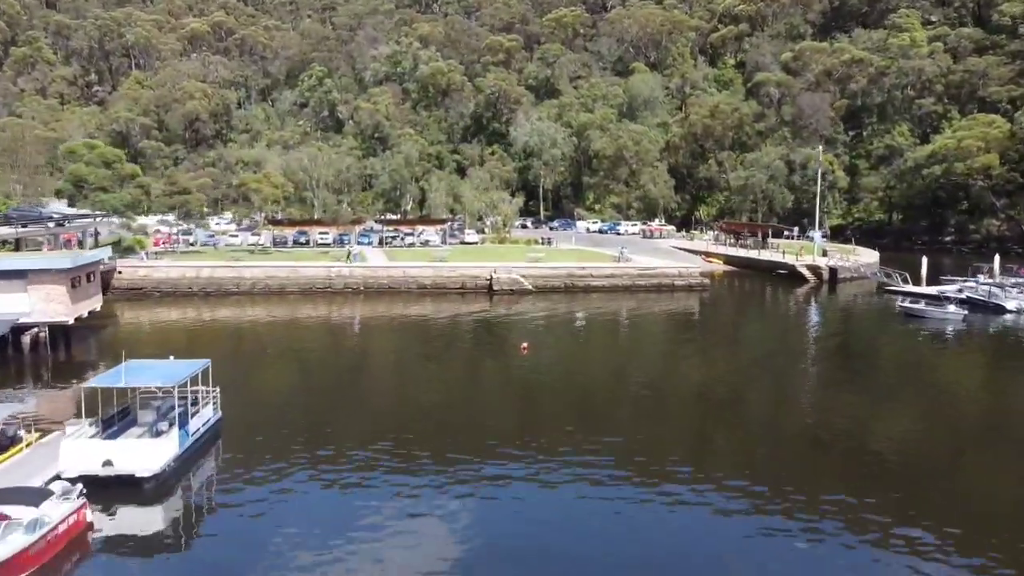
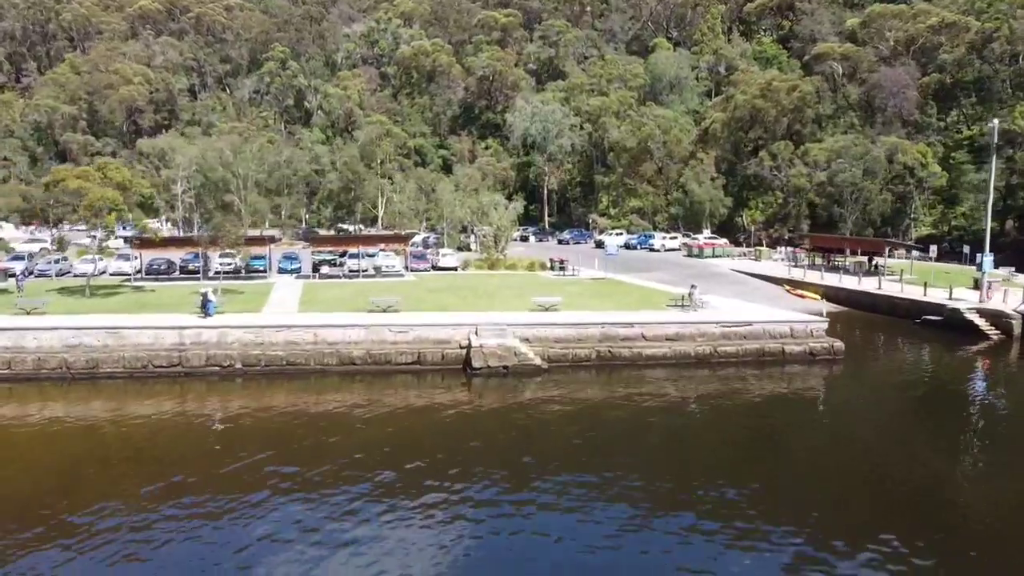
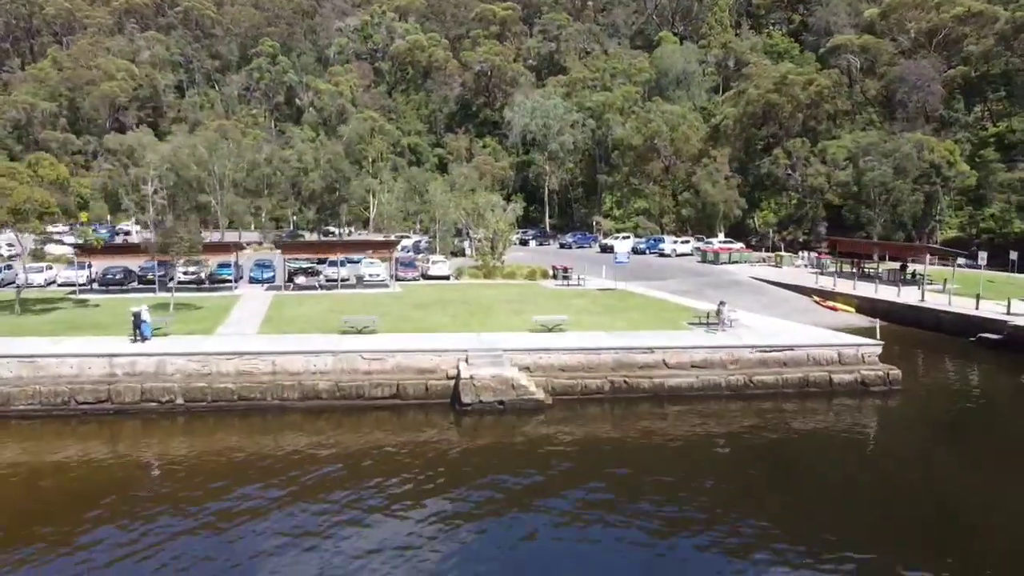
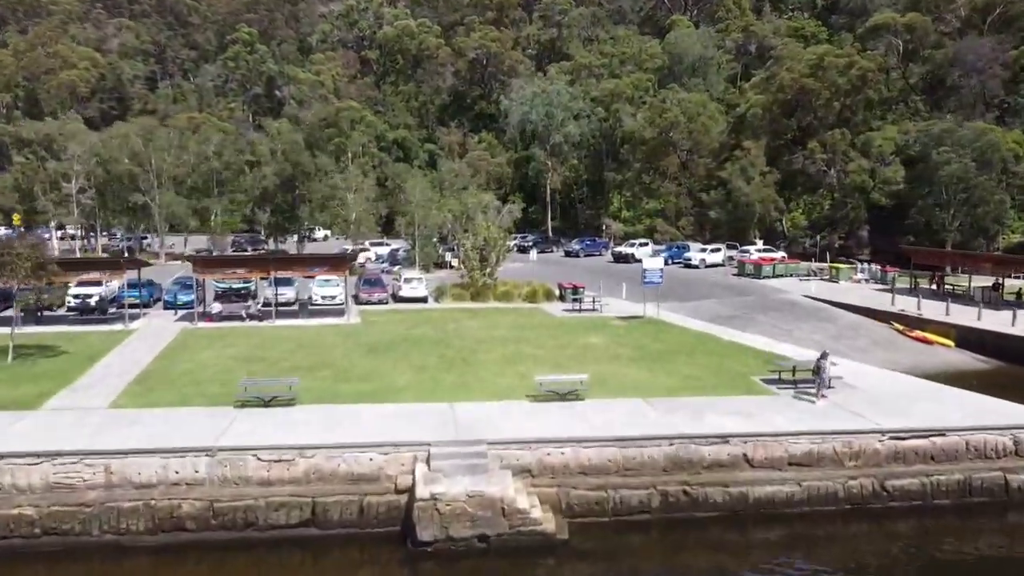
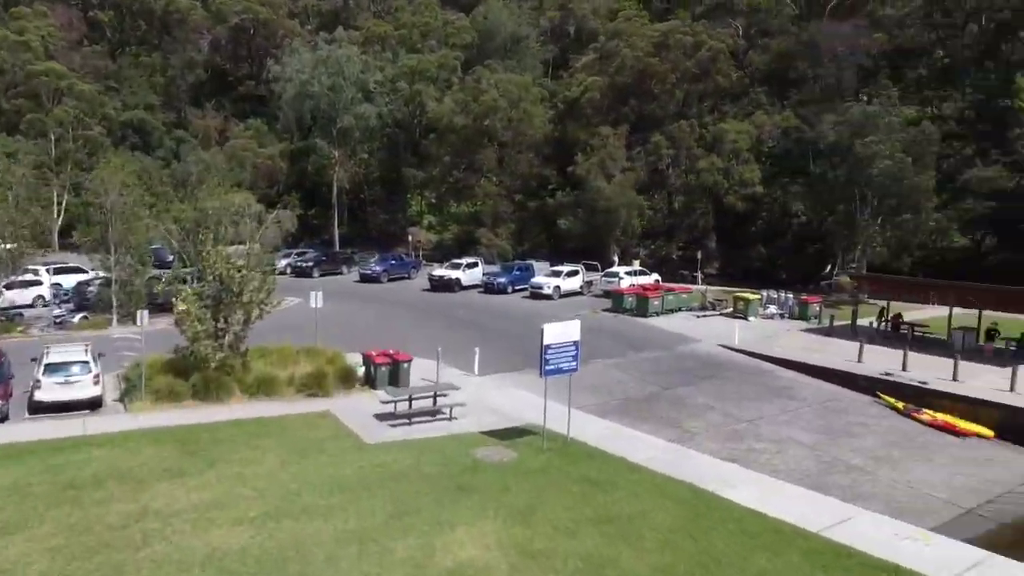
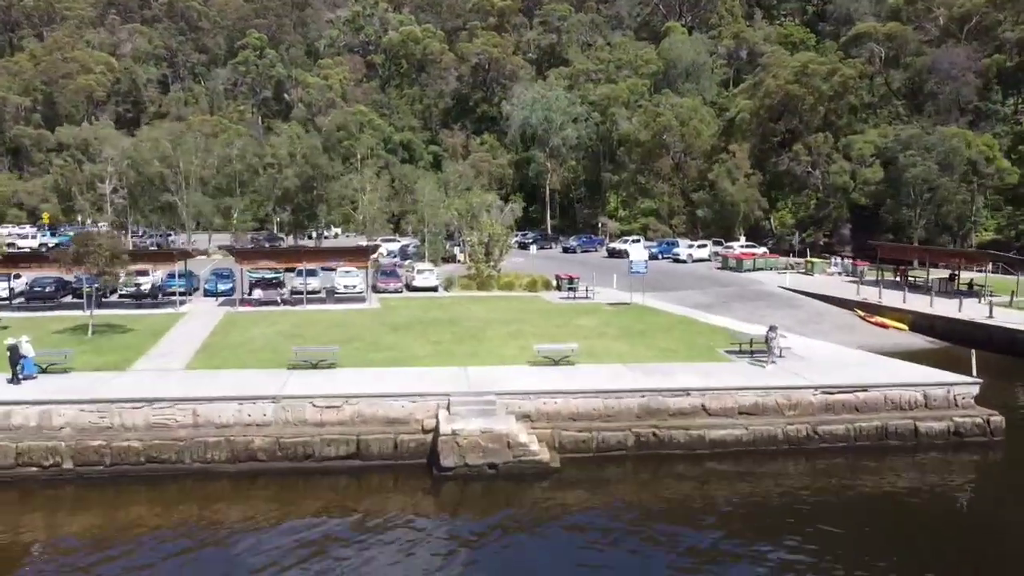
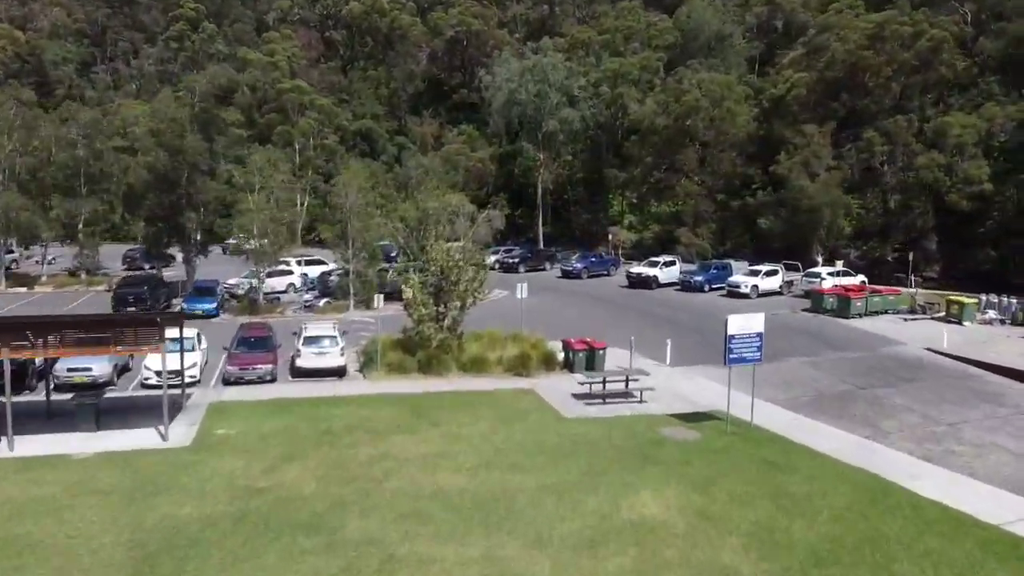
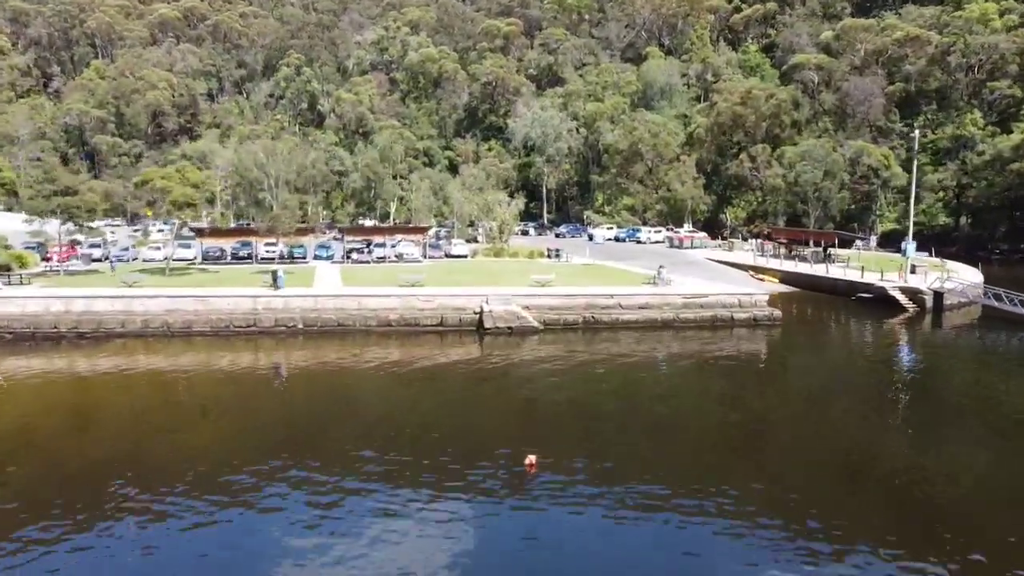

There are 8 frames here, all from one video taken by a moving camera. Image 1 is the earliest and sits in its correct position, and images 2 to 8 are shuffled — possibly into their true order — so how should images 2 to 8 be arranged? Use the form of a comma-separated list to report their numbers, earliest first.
8, 2, 3, 6, 4, 7, 5
